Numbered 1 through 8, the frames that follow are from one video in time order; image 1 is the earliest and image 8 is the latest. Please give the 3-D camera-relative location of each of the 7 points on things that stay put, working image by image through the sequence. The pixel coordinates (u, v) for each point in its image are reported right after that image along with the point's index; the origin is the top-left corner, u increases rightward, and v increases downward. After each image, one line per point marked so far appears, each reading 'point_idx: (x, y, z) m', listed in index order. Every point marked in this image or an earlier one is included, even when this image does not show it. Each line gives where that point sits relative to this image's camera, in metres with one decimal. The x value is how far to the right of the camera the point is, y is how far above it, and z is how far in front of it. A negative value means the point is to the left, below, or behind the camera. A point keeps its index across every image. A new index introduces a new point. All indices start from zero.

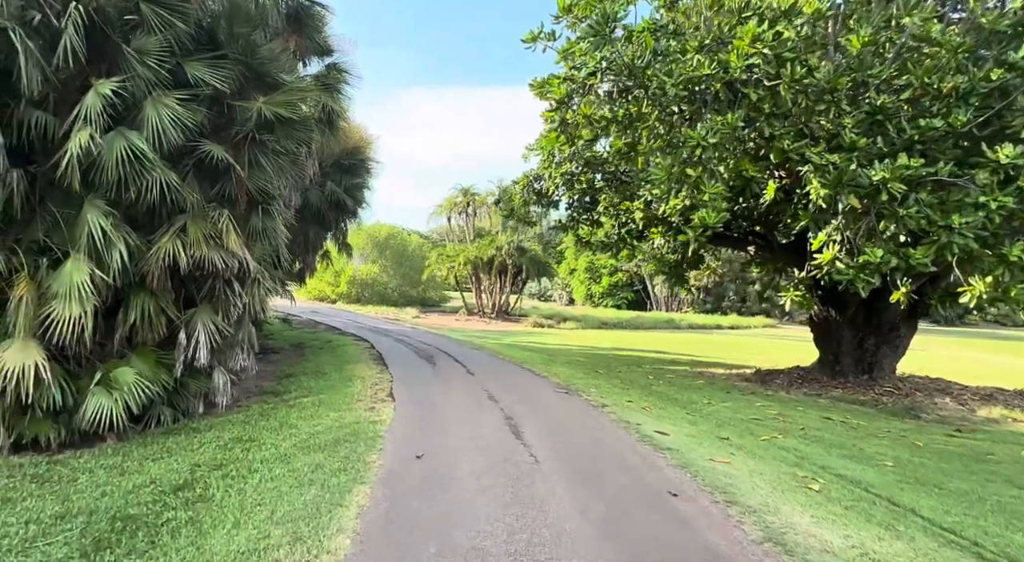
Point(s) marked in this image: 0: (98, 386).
0: (-3.7, -0.9, +5.5) m
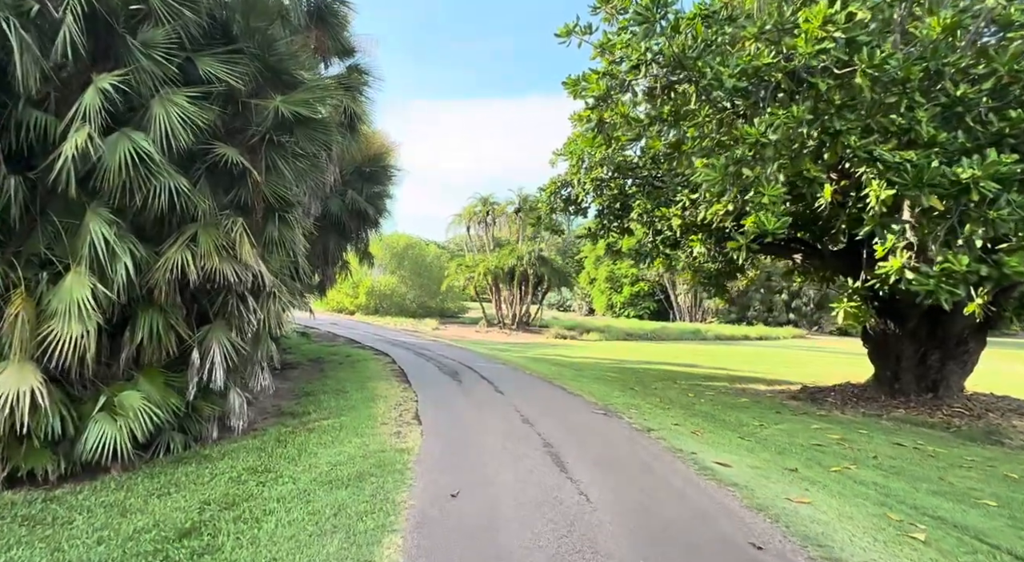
0: (-3.4, -1.1, +5.0) m
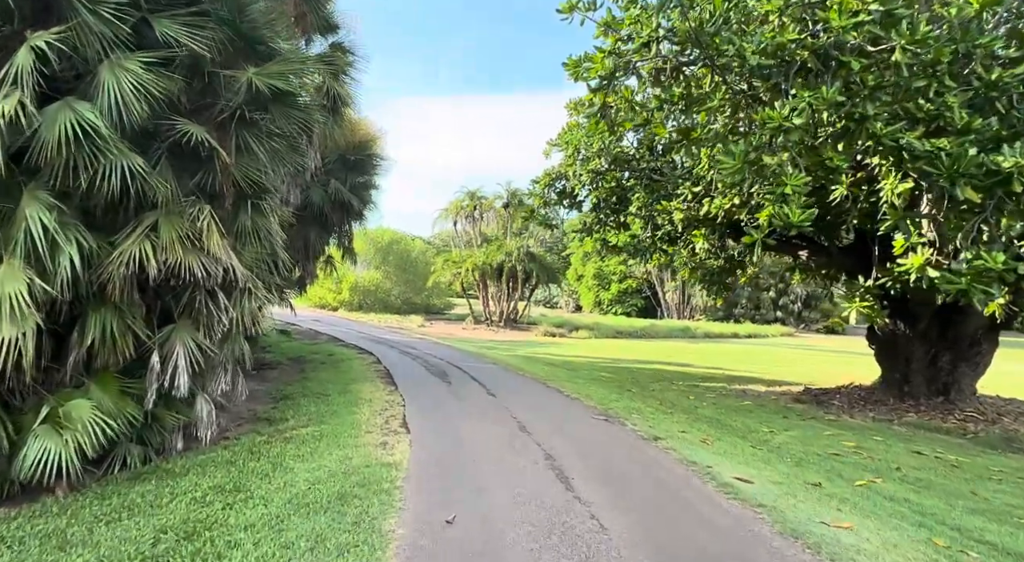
0: (-3.4, -1.0, +4.4) m
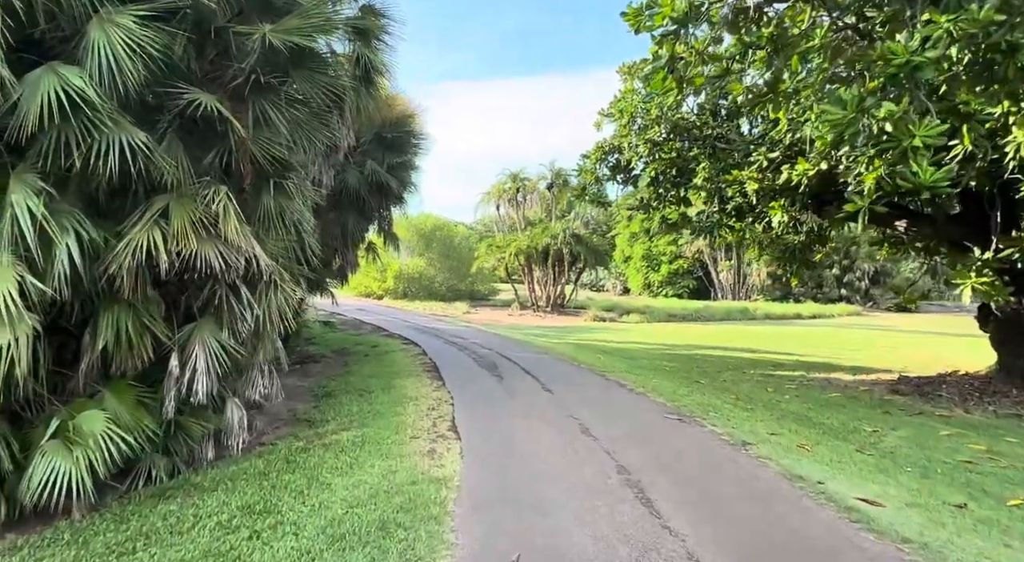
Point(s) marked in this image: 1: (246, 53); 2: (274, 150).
0: (-2.9, -1.0, +3.9) m
1: (-1.9, +1.6, +4.2) m
2: (-1.7, +1.0, +4.5) m
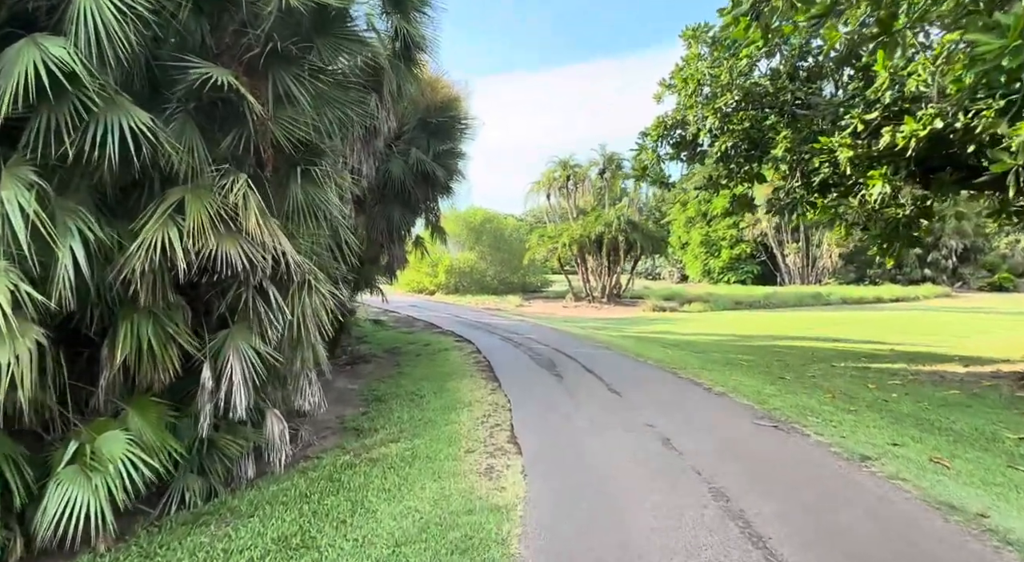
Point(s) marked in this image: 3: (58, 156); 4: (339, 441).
0: (-2.5, -1.1, +3.5) m
1: (-1.5, +1.6, +3.7) m
2: (-1.4, +1.0, +3.9) m
3: (-2.3, +0.6, +3.1) m
4: (-1.7, -1.5, +5.8) m
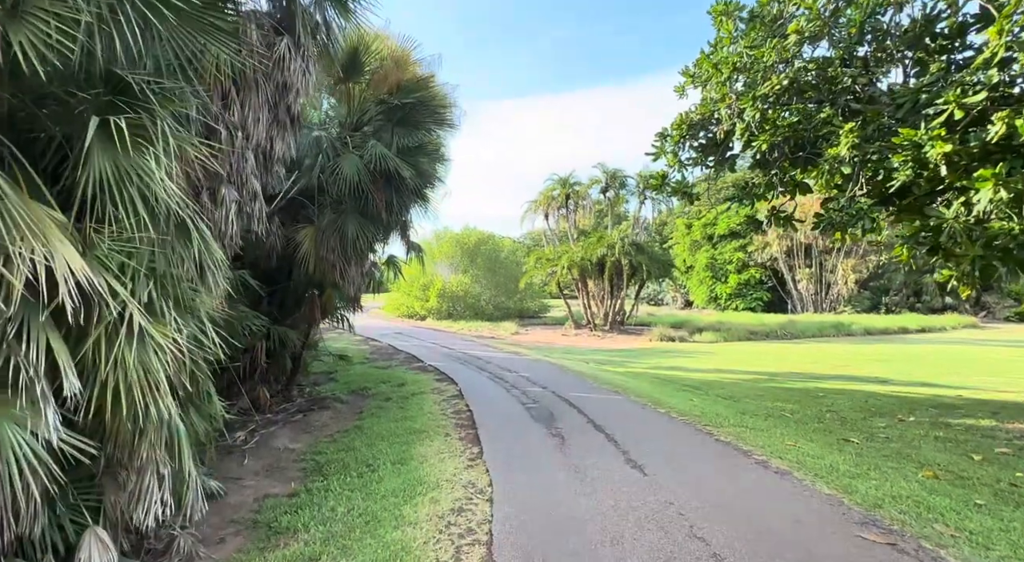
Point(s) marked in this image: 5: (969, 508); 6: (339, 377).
0: (-2.6, -1.2, +1.6) m
1: (-1.6, +1.4, +1.9) m
2: (-1.5, +0.8, +2.2) m
3: (-2.4, +0.5, +1.3) m
4: (-1.8, -1.7, +3.9) m
5: (+3.1, -1.5, +4.2) m
6: (-3.0, -1.6, +10.3) m
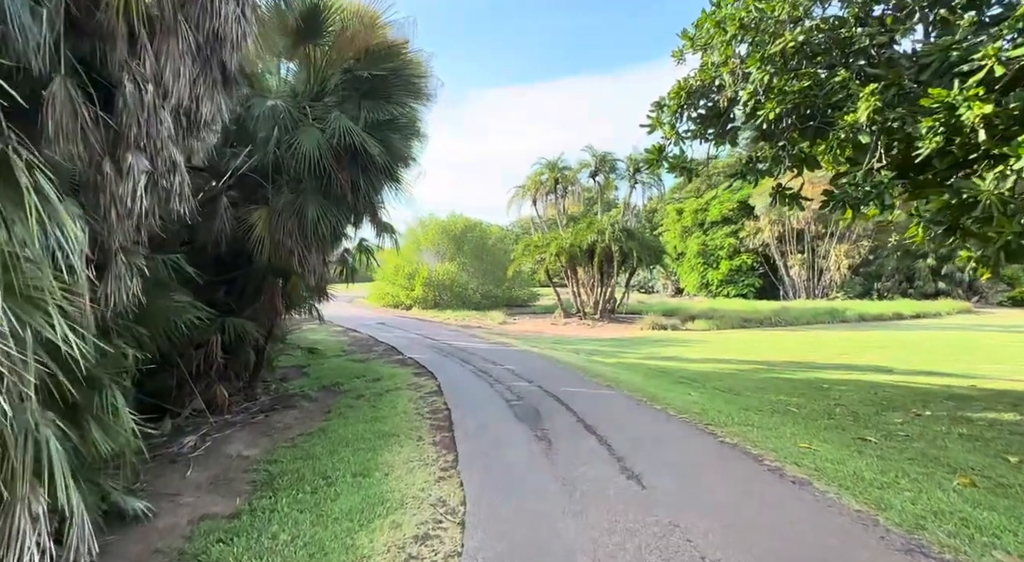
0: (-2.7, -1.1, +0.9) m
1: (-1.7, +1.5, +1.2) m
2: (-1.6, +0.9, +1.4) m
3: (-2.5, +0.6, +0.6) m
4: (-1.9, -1.7, +3.2) m
5: (+2.9, -1.4, +3.5) m
6: (-3.2, -1.4, +9.5) m
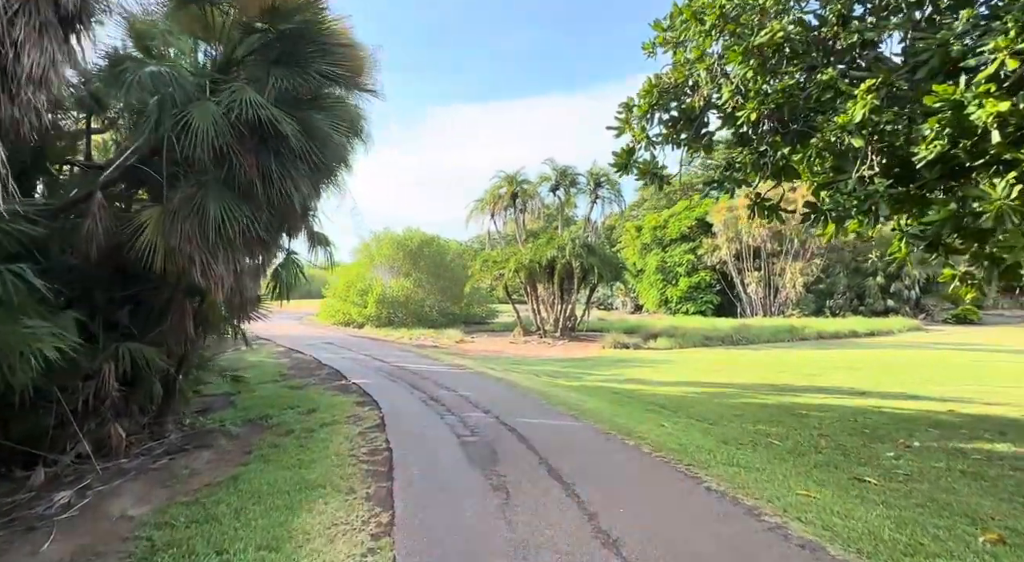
0: (-2.8, -1.2, -0.2) m
1: (-1.8, +1.5, +0.2) m
2: (-1.7, +0.8, +0.5) m
3: (-2.6, +0.5, -0.4) m
4: (-2.1, -1.7, +2.2) m
5: (+2.7, -1.5, +2.8) m
6: (-3.8, -1.7, +8.4) m
